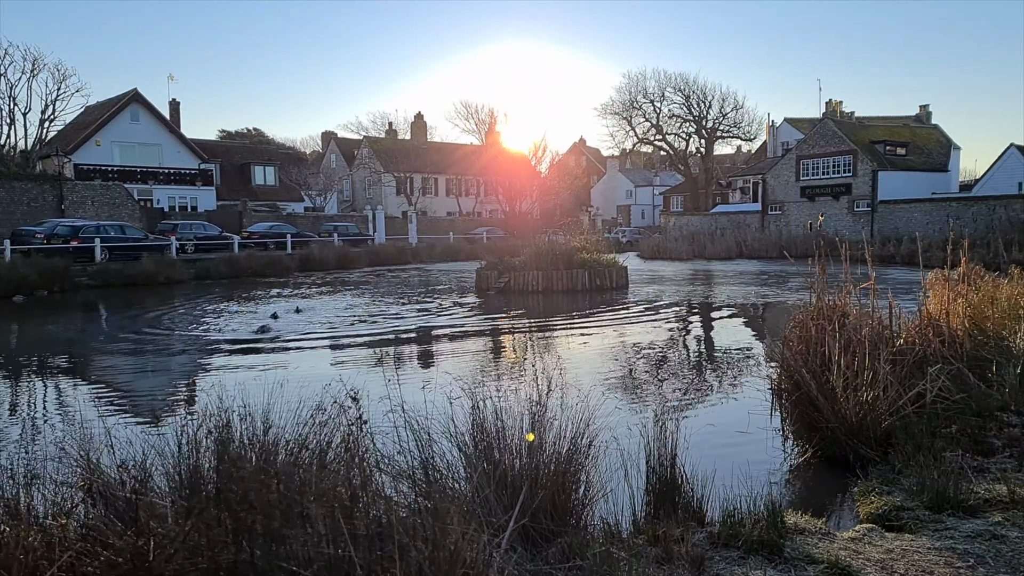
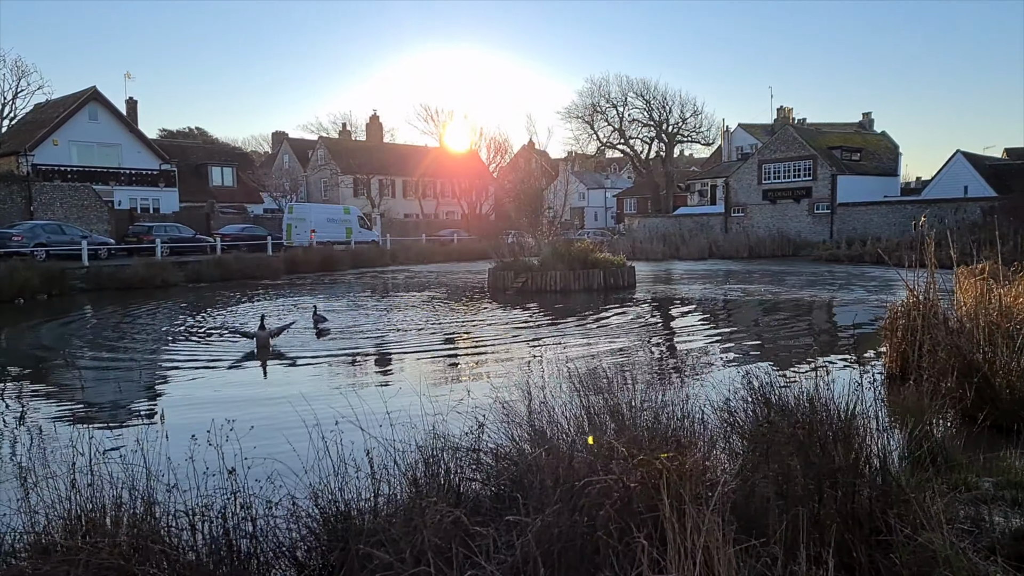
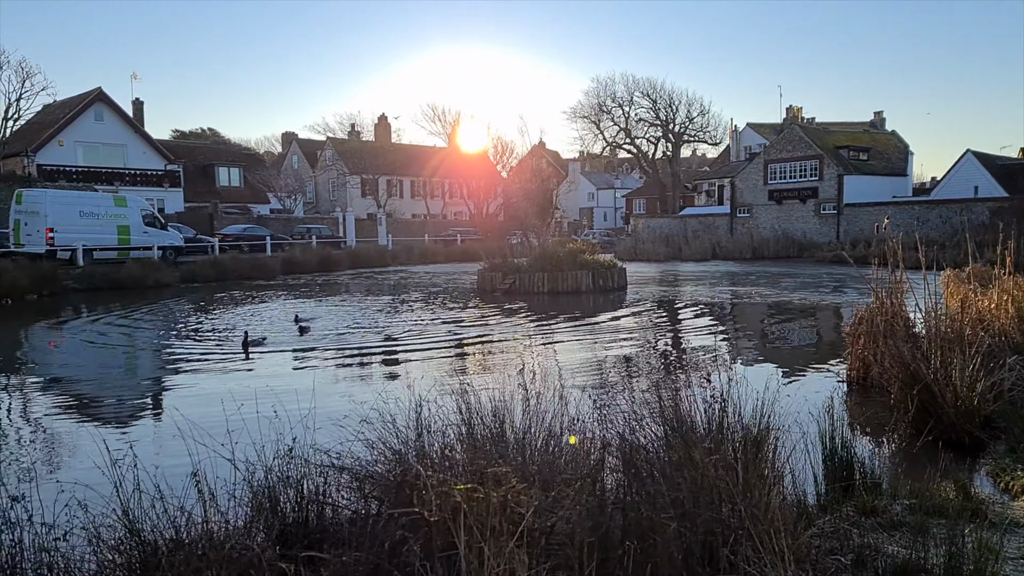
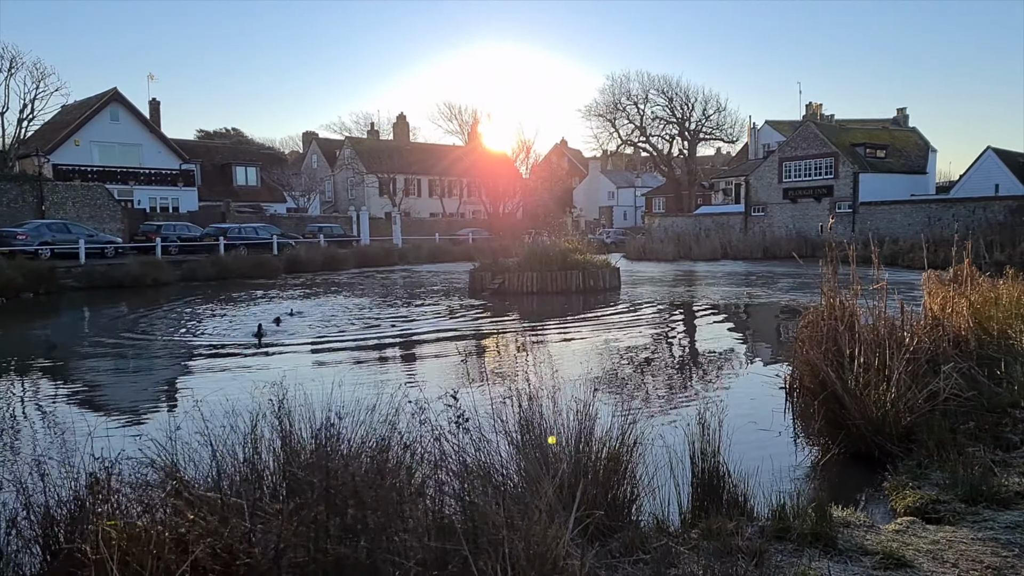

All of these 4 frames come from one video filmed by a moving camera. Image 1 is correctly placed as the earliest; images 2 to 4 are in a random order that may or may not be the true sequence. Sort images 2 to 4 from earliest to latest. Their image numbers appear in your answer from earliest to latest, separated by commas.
4, 3, 2
